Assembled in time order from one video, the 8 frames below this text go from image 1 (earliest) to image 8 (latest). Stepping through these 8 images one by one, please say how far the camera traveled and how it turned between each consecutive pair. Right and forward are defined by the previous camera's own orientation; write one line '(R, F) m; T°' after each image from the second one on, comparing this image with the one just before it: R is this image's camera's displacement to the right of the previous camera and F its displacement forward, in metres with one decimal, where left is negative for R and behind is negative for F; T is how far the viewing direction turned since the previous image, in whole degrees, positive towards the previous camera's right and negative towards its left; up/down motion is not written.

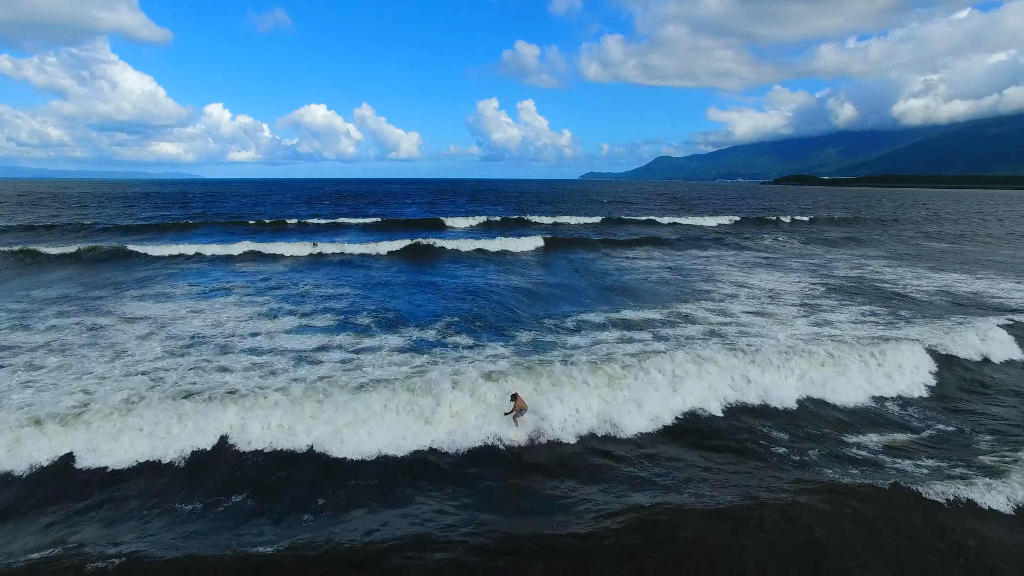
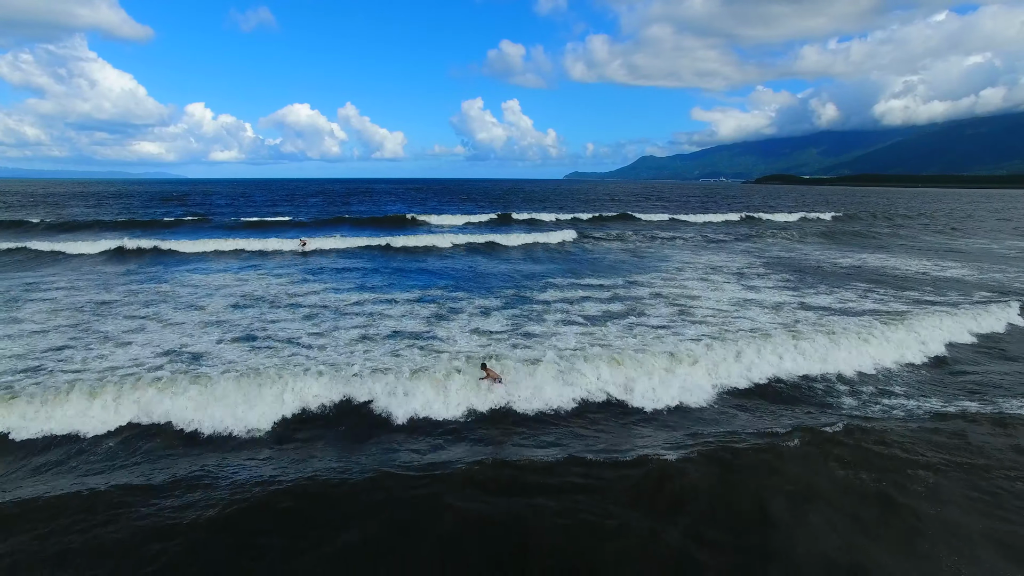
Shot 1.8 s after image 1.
(-0.3, -0.4) m; +1°
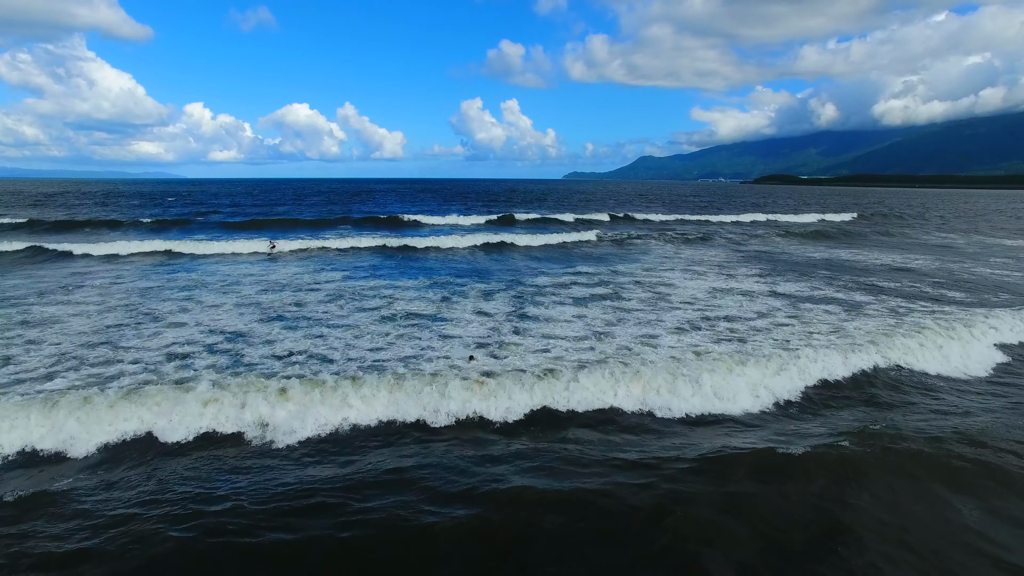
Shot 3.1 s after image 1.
(0.0, +0.8) m; 0°
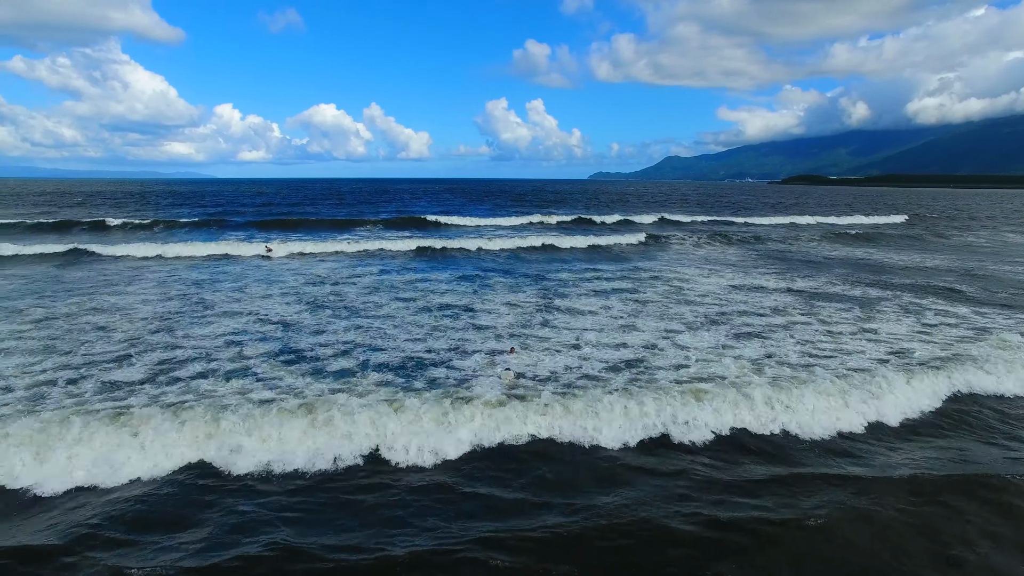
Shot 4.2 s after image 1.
(+0.1, -0.2) m; -2°
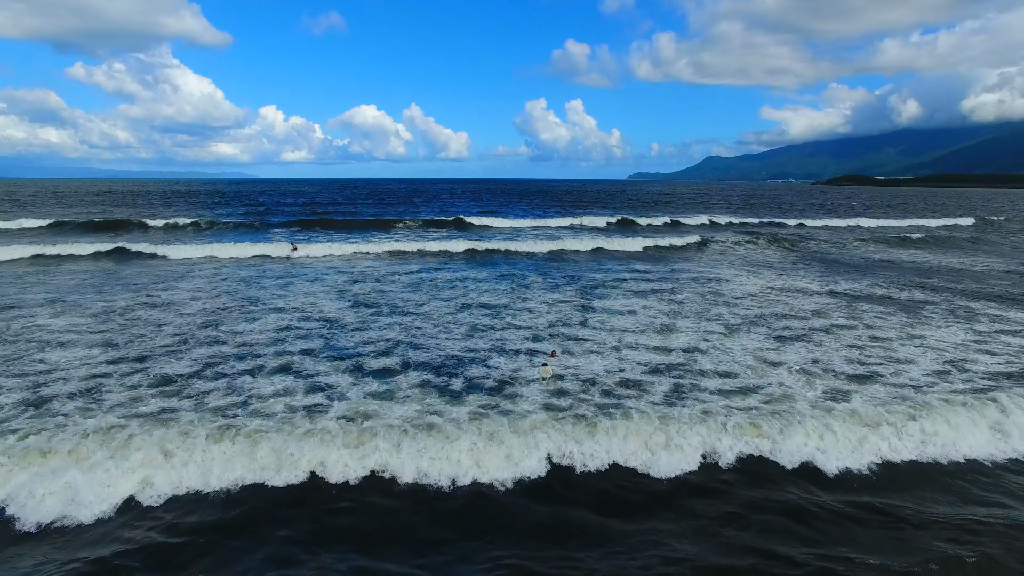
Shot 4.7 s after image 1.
(-0.1, +0.1) m; -3°
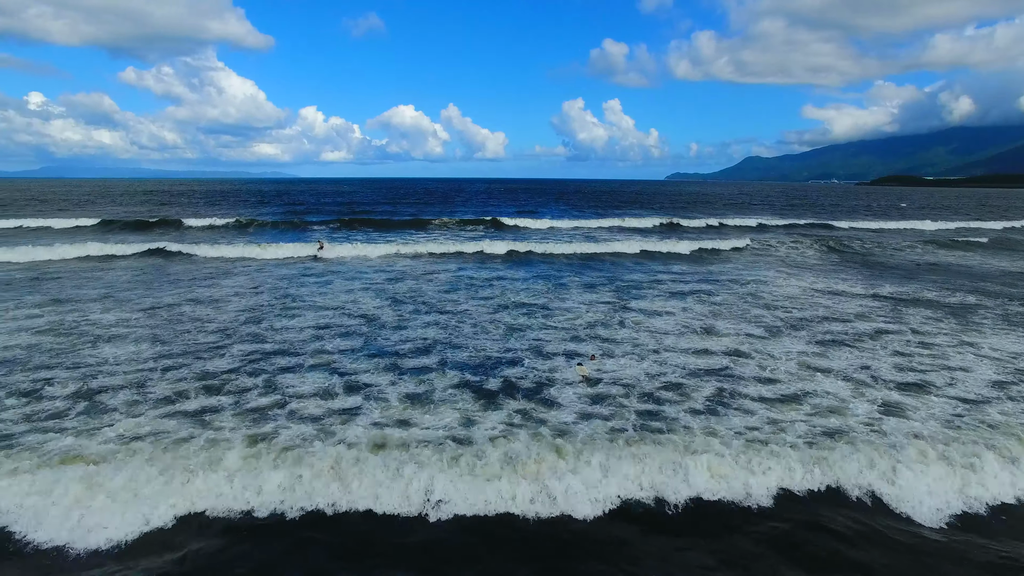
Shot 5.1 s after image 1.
(-0.1, +0.2) m; -3°
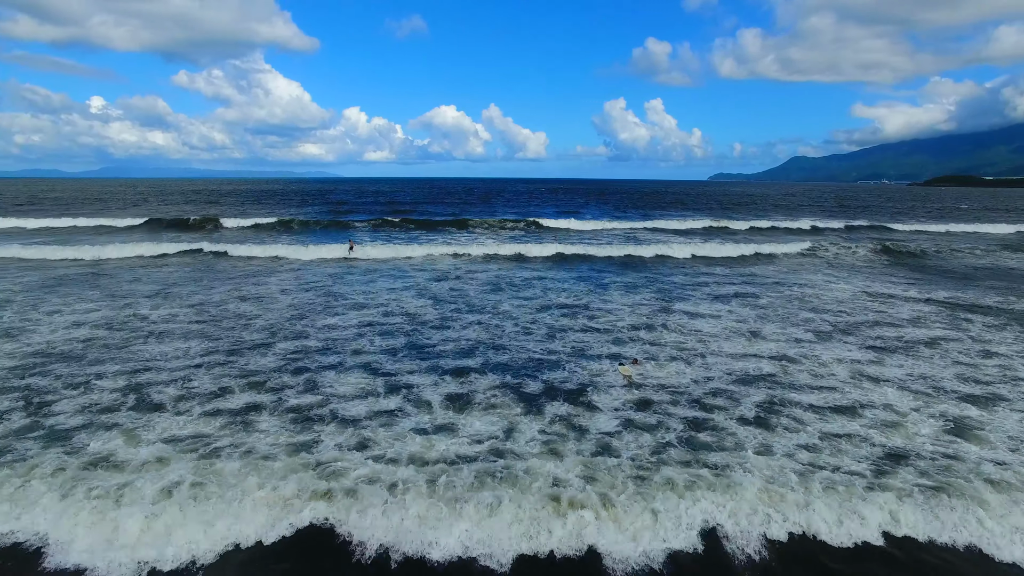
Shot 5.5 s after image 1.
(-0.1, +0.4) m; -3°
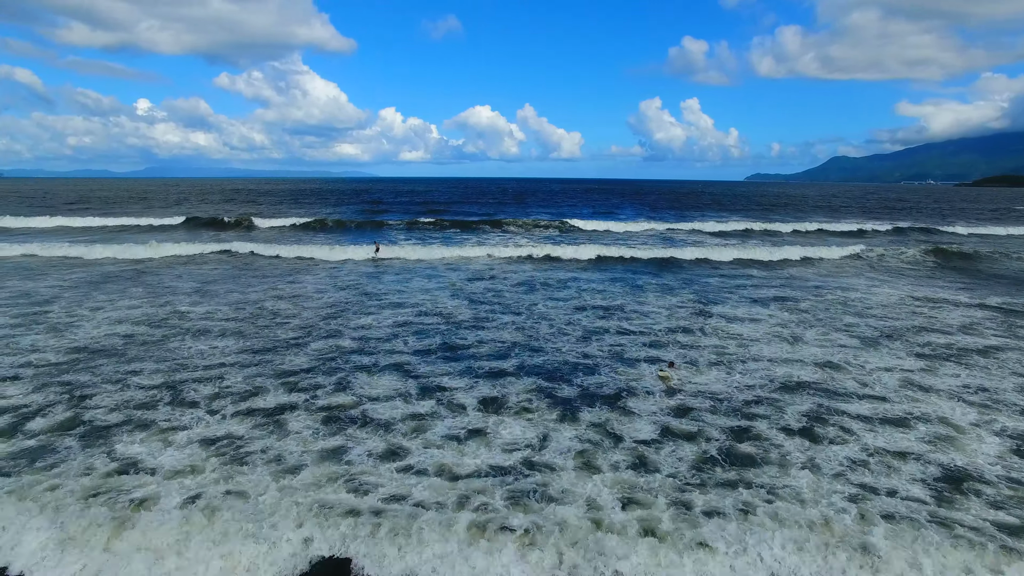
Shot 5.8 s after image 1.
(-0.1, +0.4) m; -3°
